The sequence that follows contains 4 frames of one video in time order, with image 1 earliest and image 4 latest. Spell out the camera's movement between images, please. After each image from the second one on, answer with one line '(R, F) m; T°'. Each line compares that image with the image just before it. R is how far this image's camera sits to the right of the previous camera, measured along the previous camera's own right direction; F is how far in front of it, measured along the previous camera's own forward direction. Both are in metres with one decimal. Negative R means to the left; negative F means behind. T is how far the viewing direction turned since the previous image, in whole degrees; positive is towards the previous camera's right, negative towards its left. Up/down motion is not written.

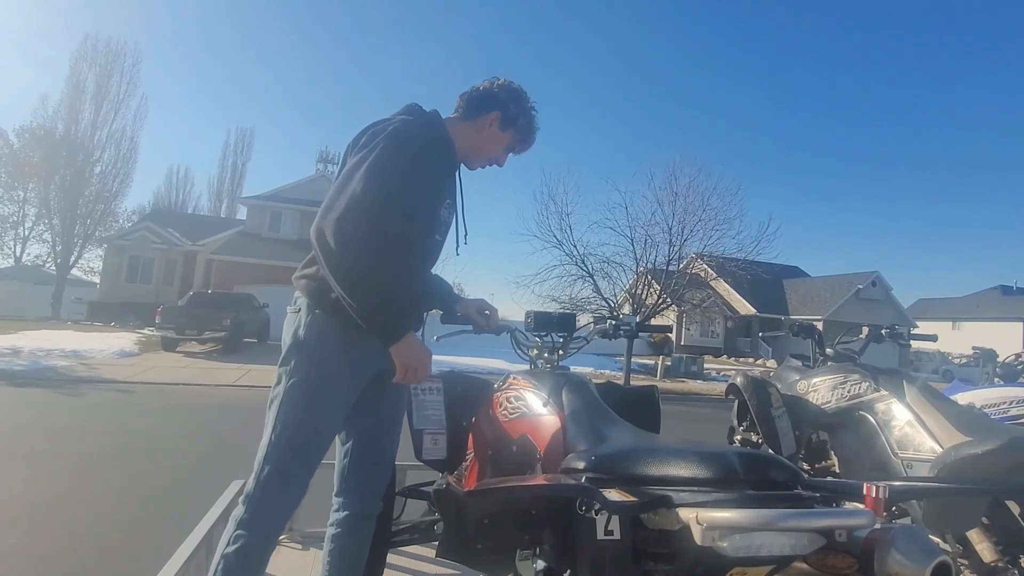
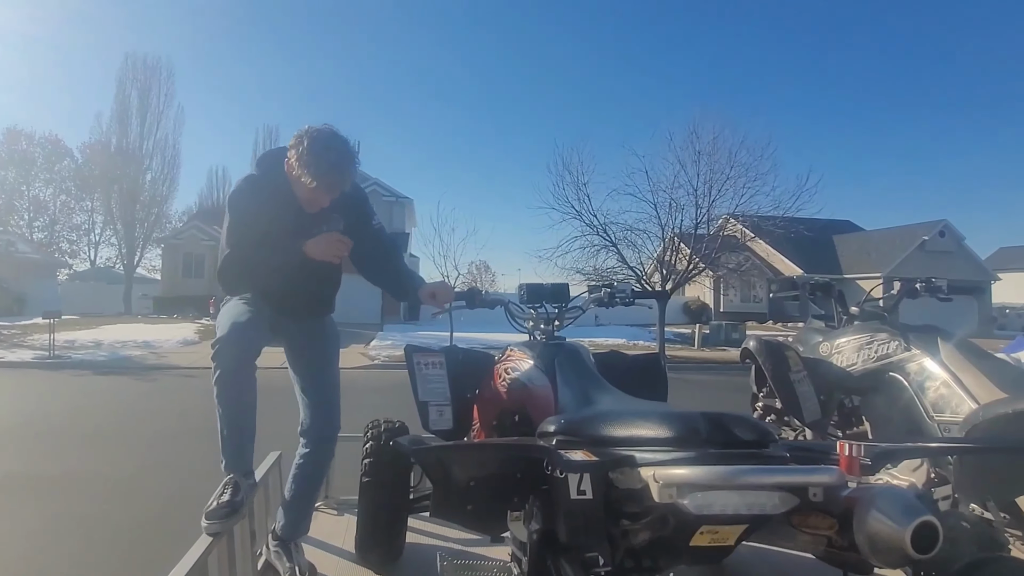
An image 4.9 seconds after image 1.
(+0.4, 0.0) m; -7°
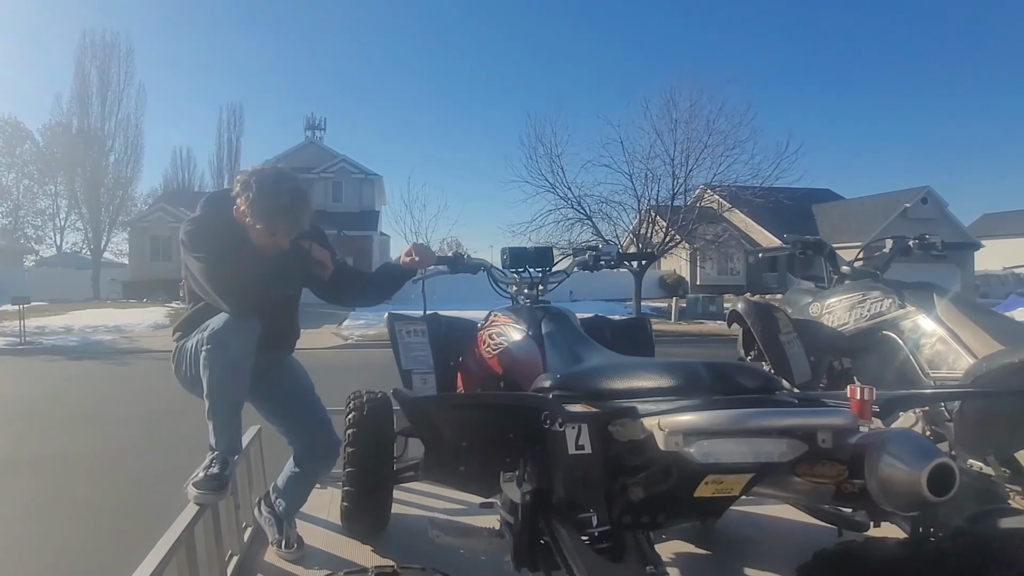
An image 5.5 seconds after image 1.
(0.0, +0.1) m; +2°
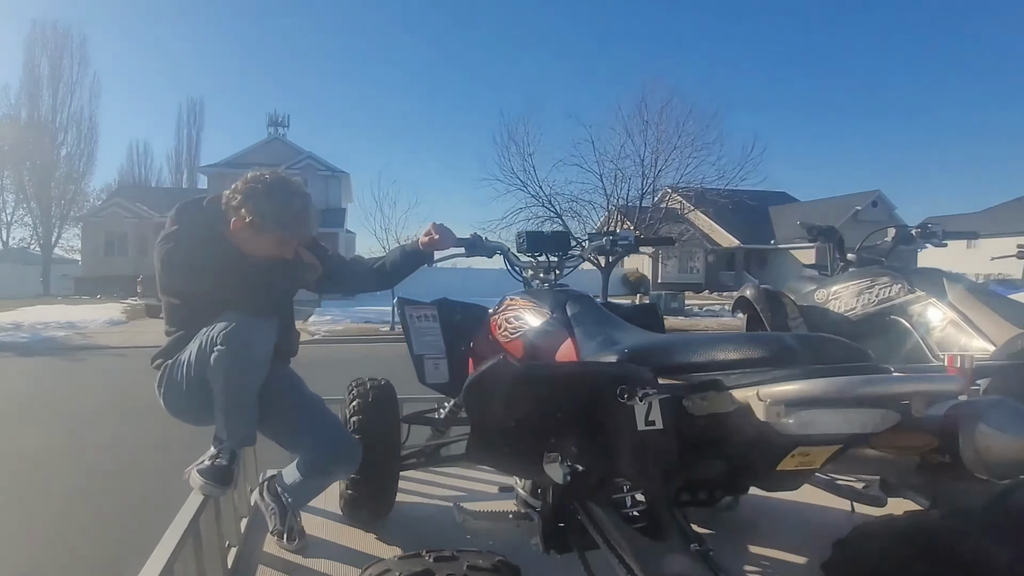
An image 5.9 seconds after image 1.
(-0.3, 0.0) m; +6°
